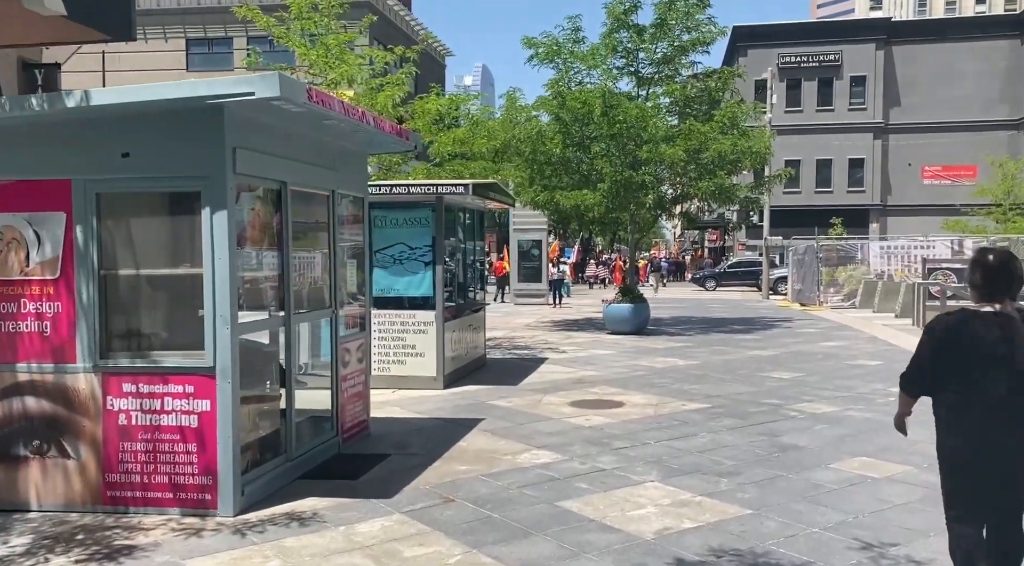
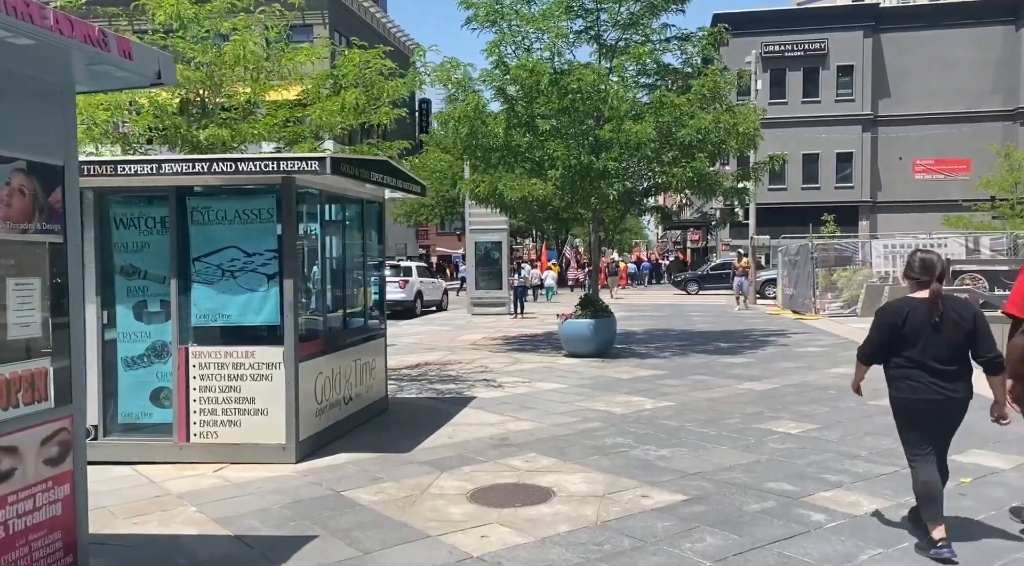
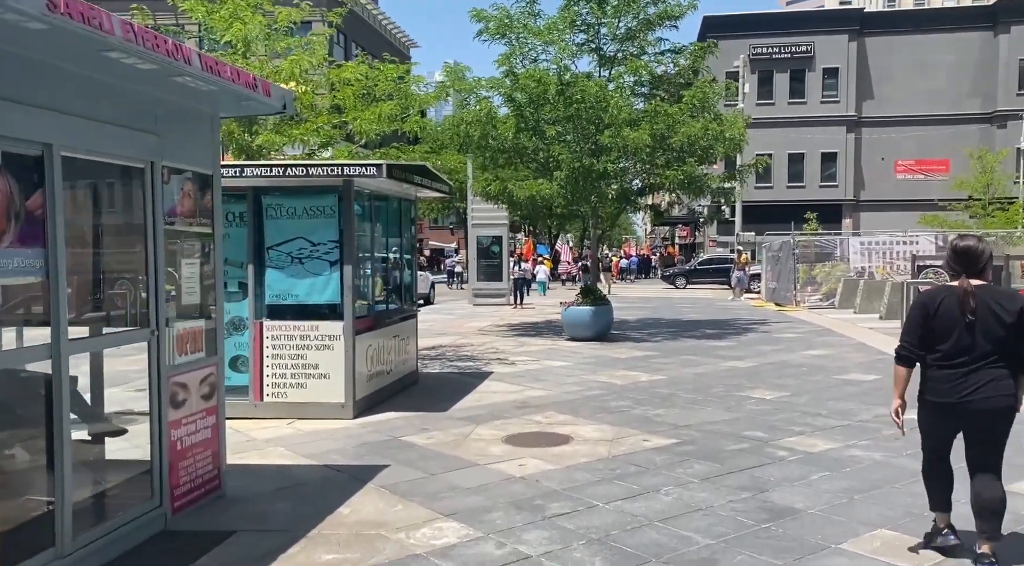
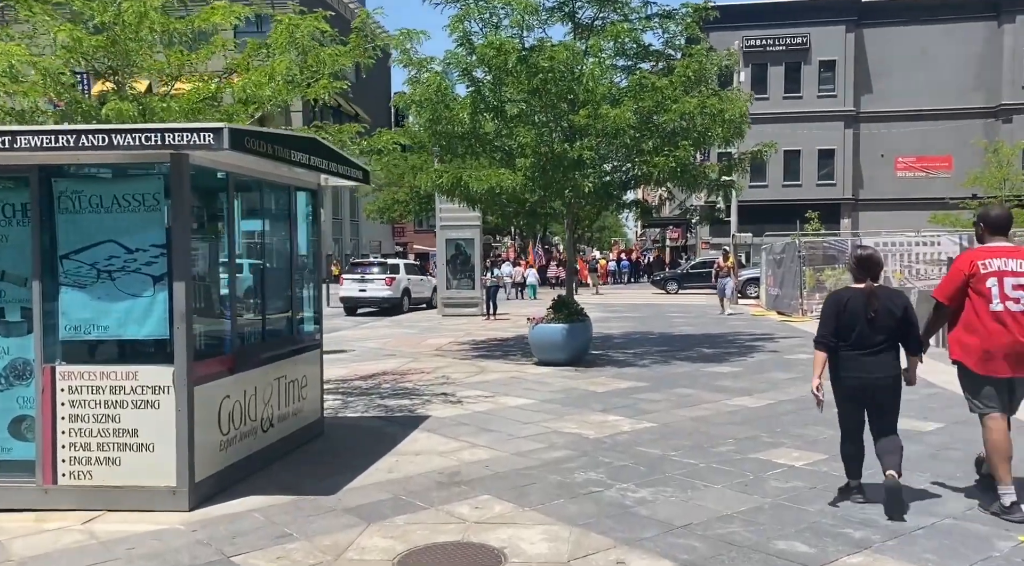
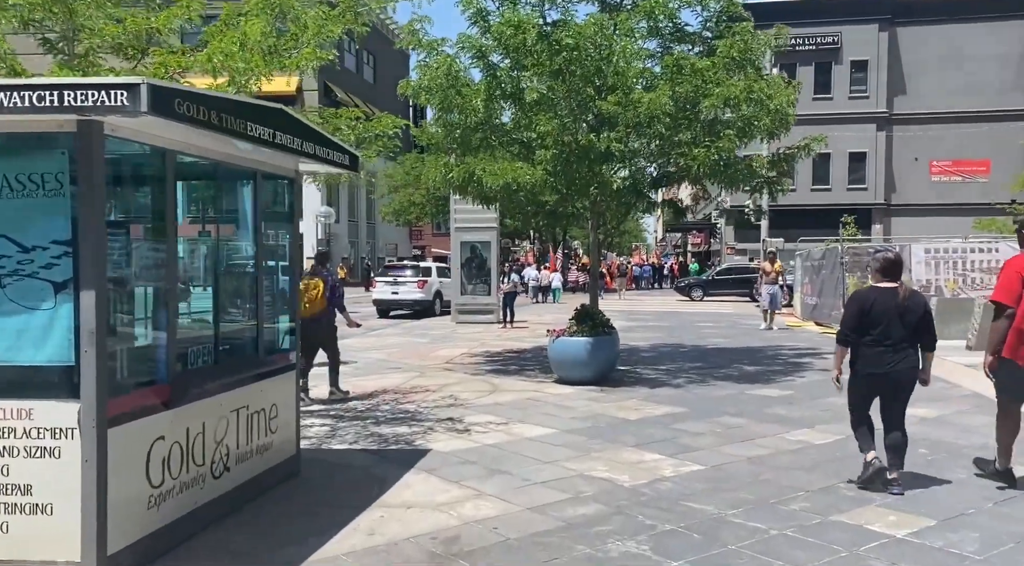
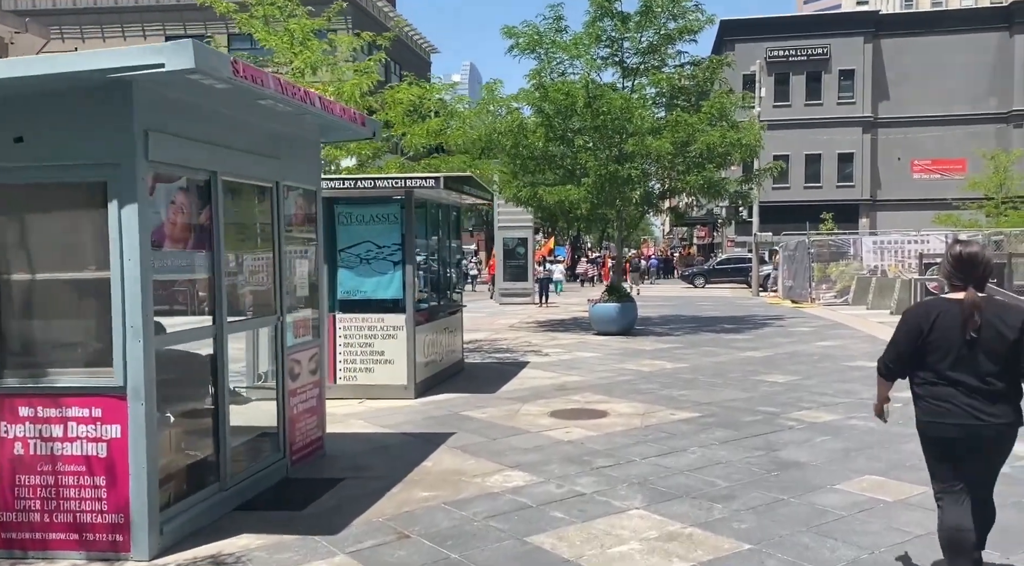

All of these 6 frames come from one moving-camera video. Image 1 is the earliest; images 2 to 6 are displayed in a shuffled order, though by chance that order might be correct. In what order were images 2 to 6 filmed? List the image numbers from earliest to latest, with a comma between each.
6, 3, 2, 4, 5
